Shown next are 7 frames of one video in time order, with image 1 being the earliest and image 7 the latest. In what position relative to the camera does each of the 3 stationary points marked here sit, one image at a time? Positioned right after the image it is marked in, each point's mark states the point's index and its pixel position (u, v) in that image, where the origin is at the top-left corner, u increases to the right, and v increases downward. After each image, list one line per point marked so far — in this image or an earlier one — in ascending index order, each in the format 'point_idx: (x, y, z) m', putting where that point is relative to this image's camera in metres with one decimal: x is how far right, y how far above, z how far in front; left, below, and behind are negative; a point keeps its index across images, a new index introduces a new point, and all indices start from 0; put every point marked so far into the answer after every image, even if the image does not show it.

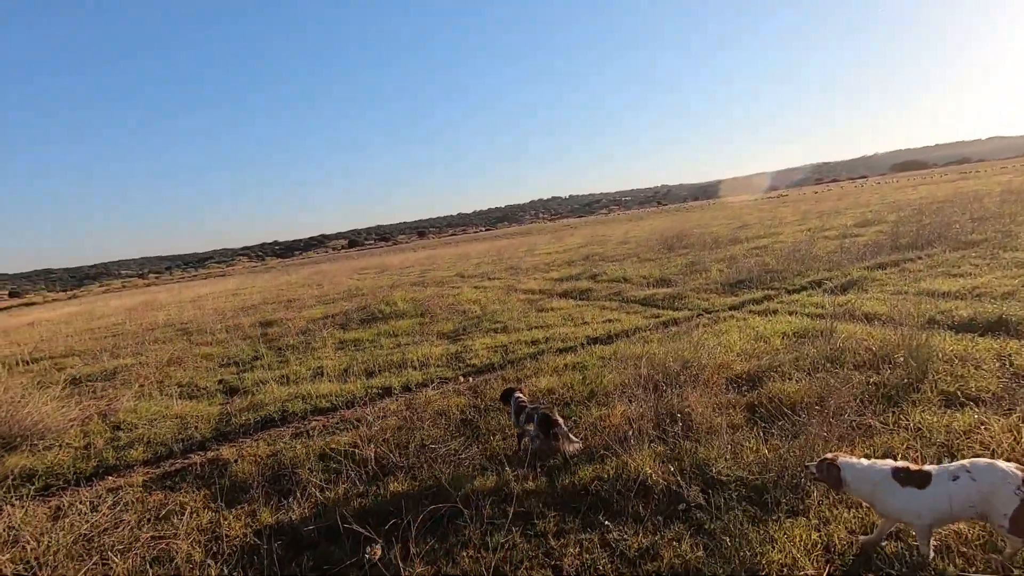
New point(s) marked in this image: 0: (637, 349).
0: (+1.7, -0.8, +7.2) m
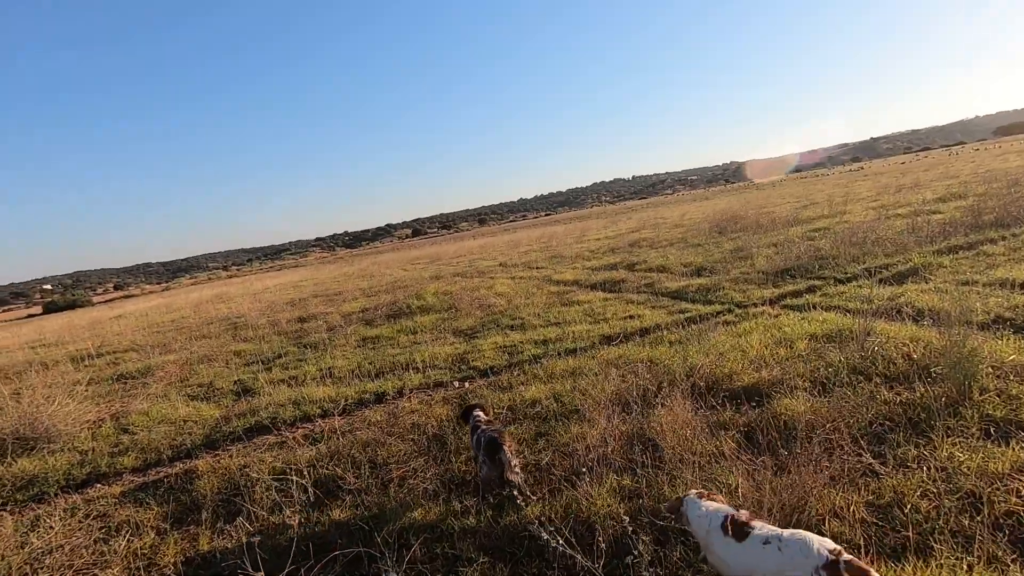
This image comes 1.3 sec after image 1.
0: (+1.6, -0.8, +6.6) m
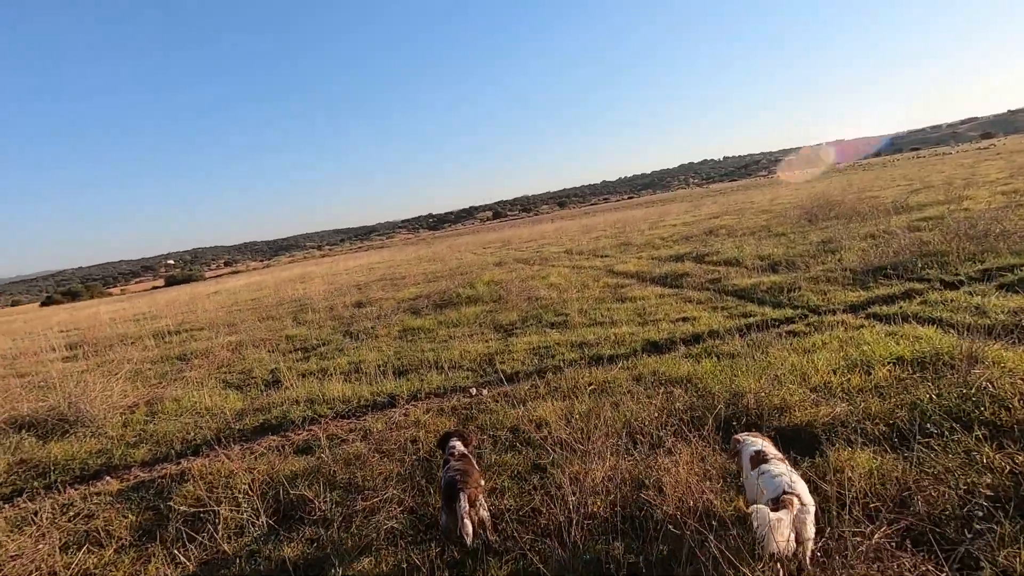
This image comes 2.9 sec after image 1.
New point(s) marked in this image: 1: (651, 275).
0: (+1.8, -0.8, +5.6) m
1: (+3.3, +0.3, +12.8) m
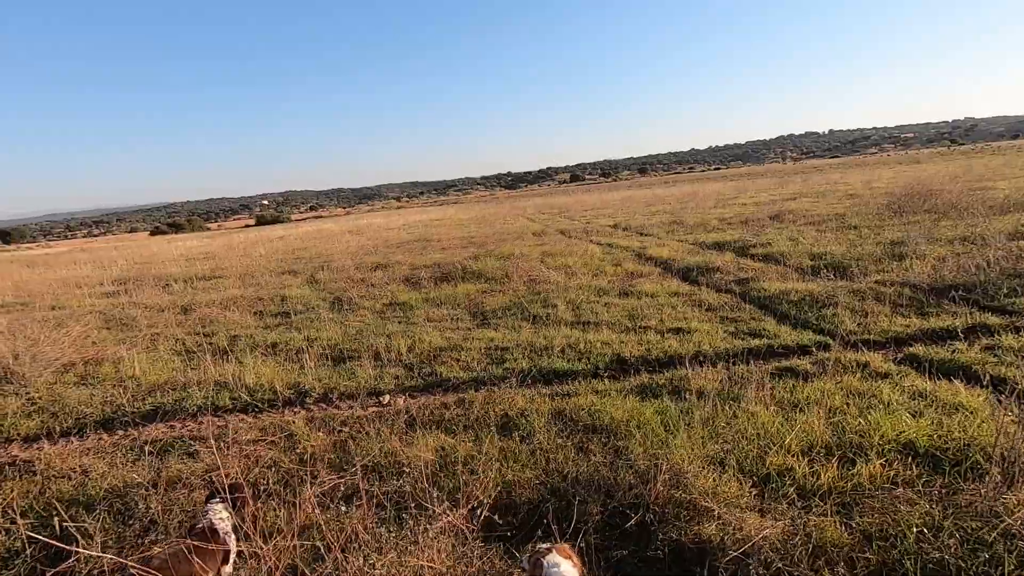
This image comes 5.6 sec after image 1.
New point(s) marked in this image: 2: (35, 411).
0: (+0.9, -1.0, +4.4) m
1: (+3.5, +0.5, +11.2) m
2: (-5.2, -1.3, +5.8) m
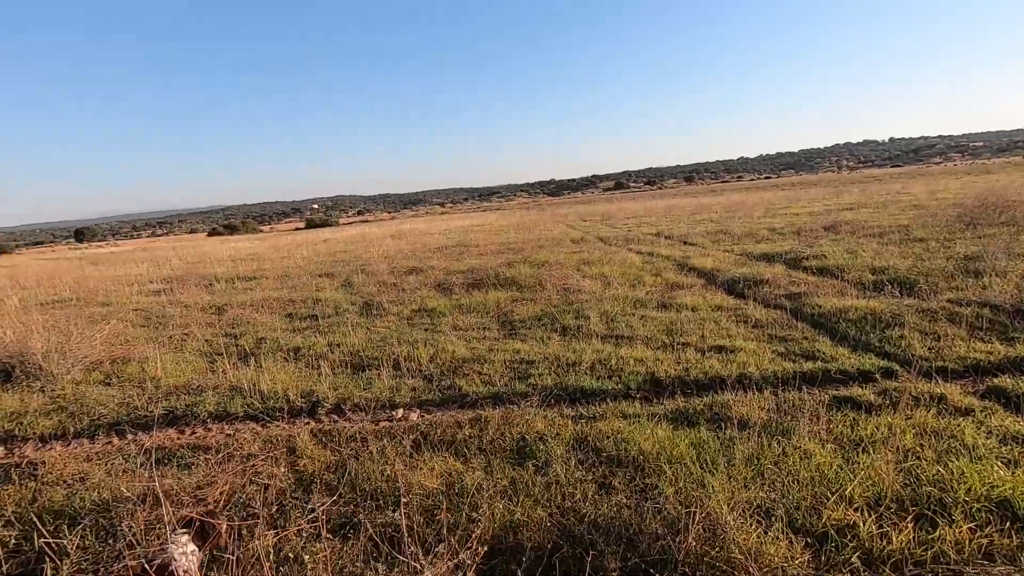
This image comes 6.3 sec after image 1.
0: (+1.1, -1.1, +3.9) m
1: (+4.1, +0.2, +10.5) m
2: (-4.9, -1.3, +5.8) m
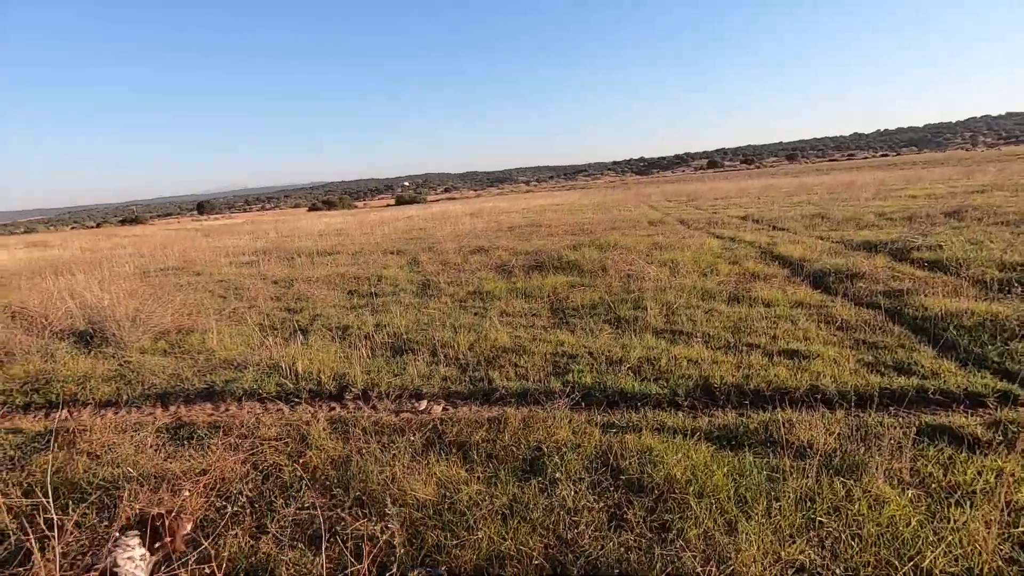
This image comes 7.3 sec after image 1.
0: (+1.1, -1.0, +3.3) m
1: (+5.2, +0.4, +9.3) m
2: (-4.5, -1.0, +6.1) m
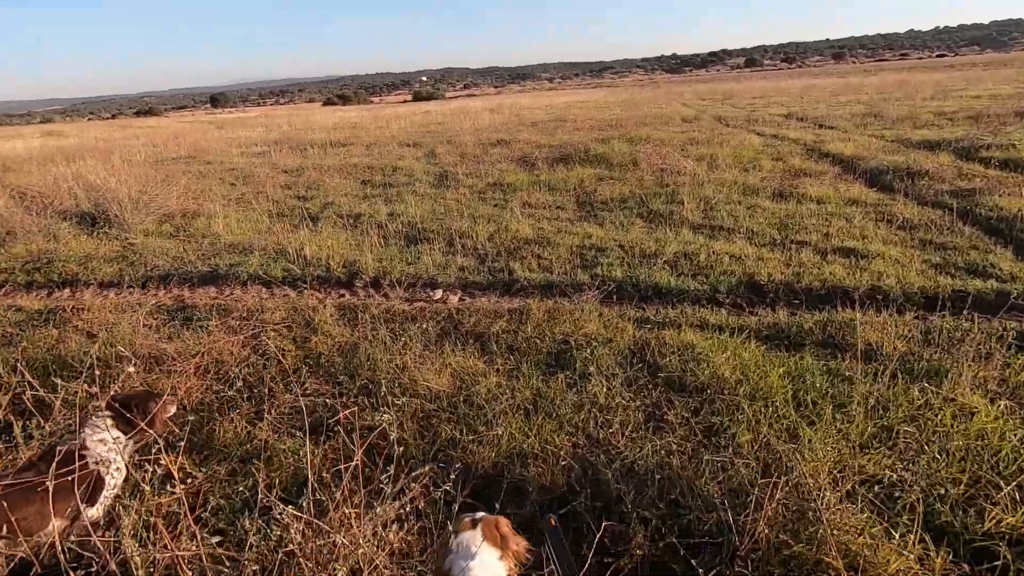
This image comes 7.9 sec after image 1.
0: (+1.3, -0.4, +2.9) m
1: (+5.6, +1.9, +8.5) m
2: (-4.3, +0.3, +5.8) m
